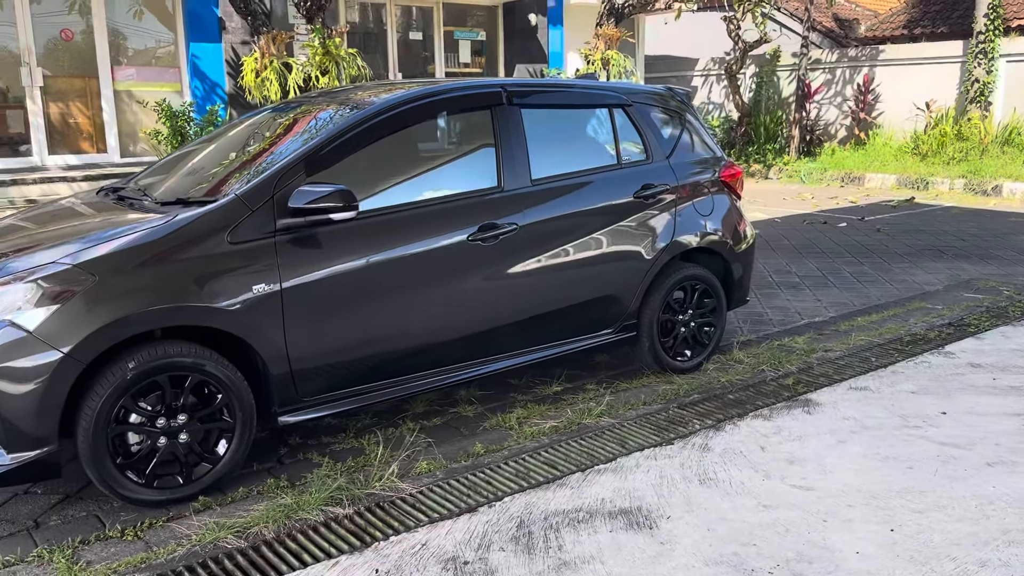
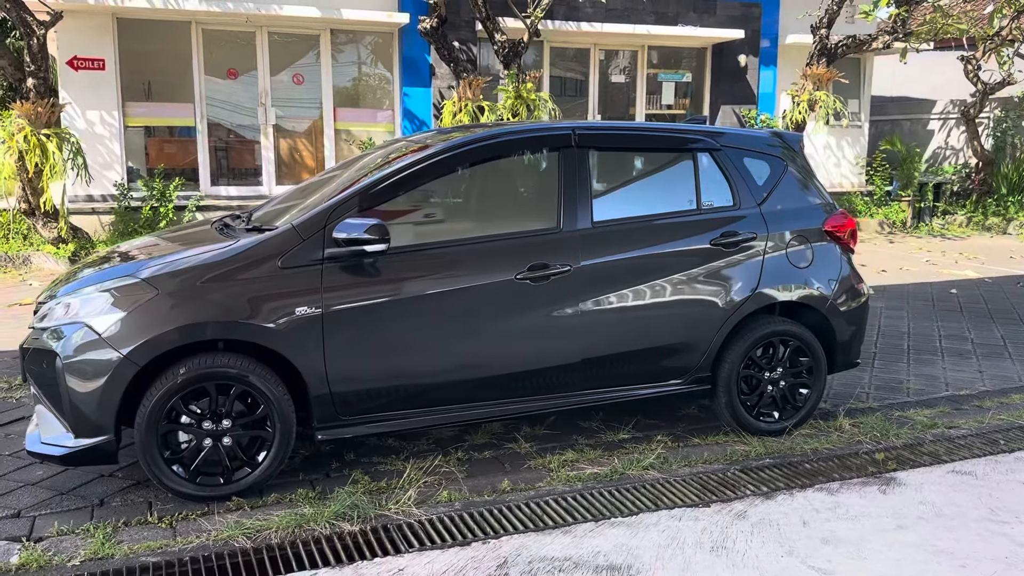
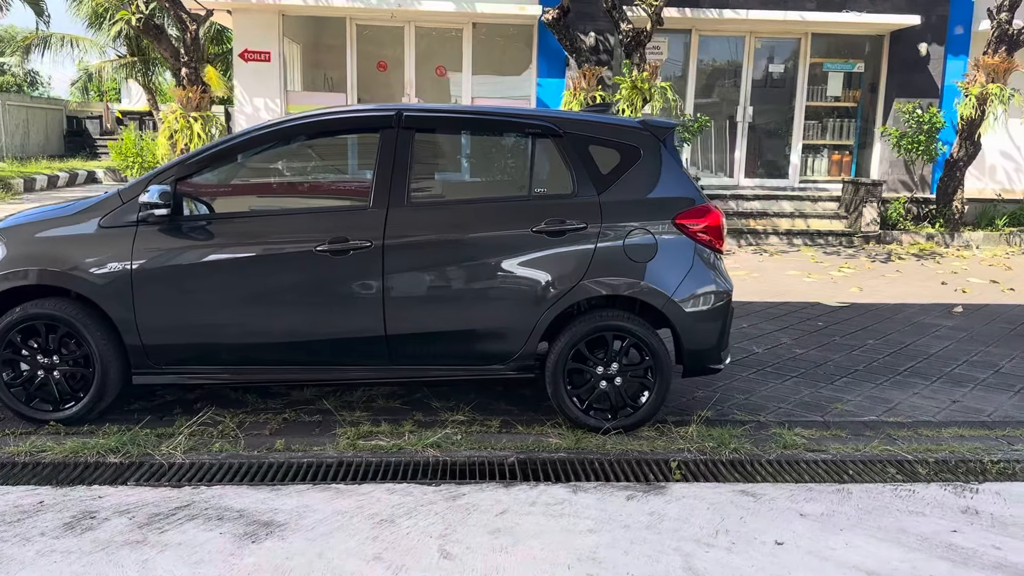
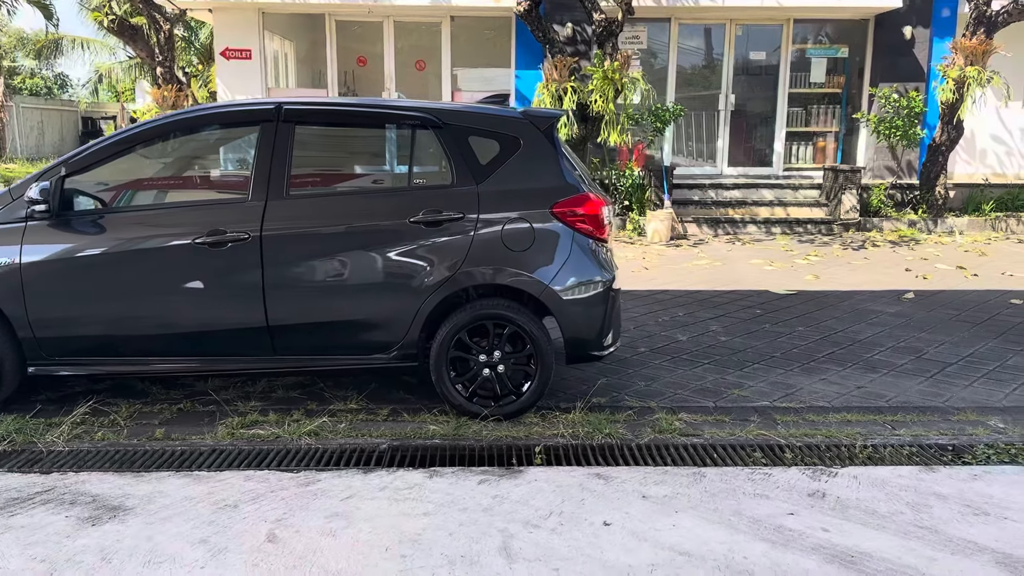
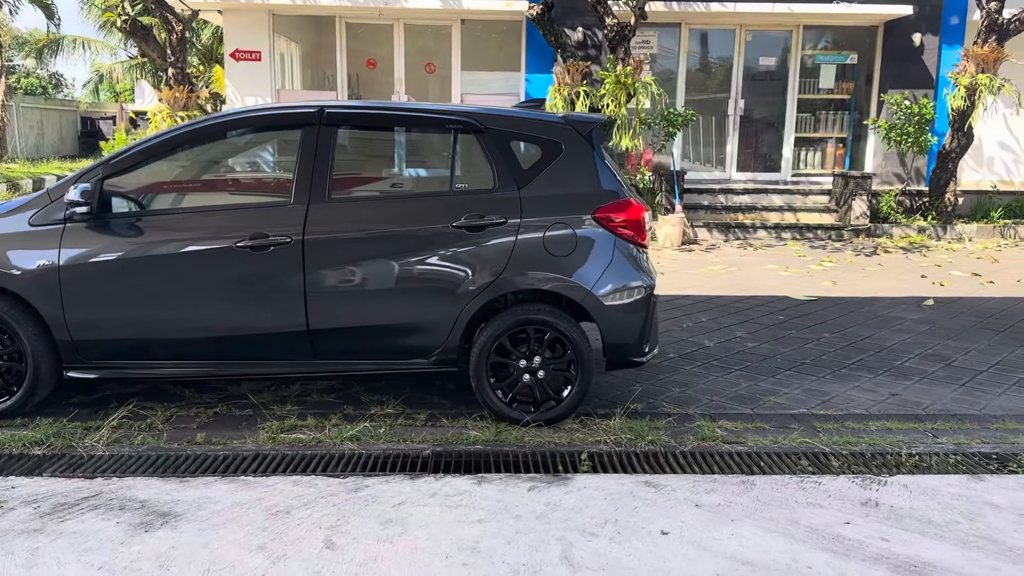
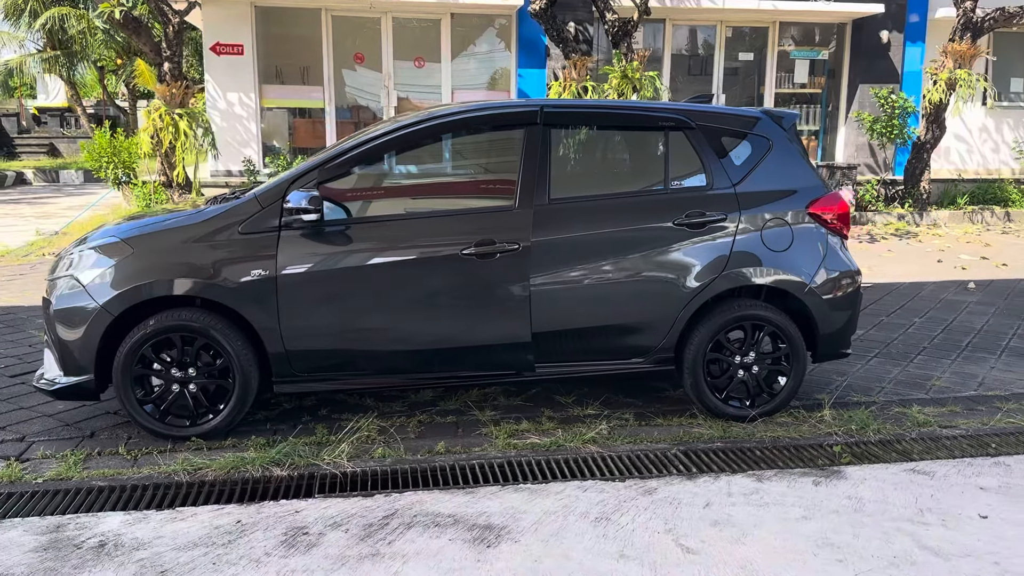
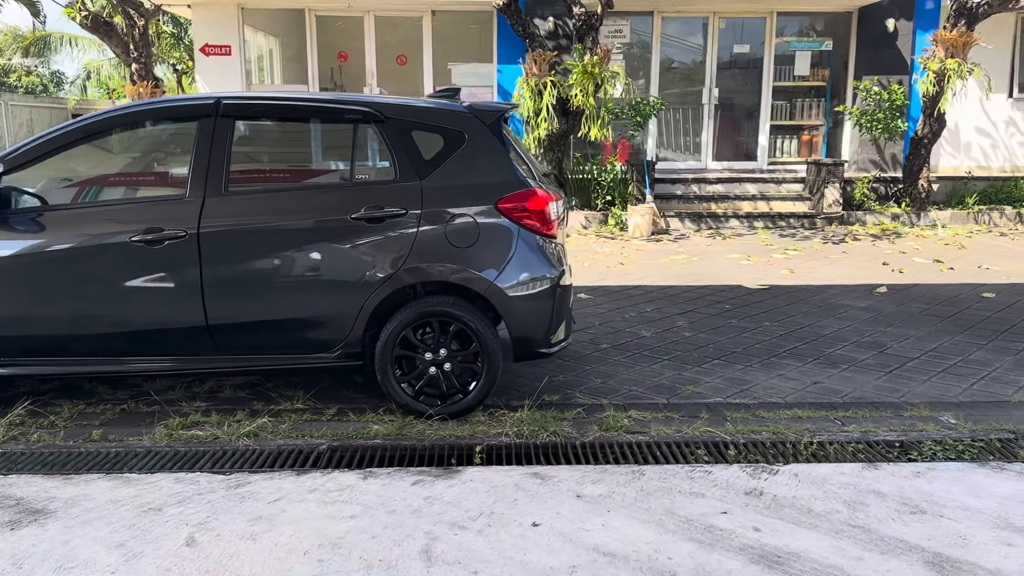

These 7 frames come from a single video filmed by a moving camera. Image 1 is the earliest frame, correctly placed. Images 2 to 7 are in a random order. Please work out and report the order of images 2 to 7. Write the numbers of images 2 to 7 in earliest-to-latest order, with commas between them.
2, 6, 3, 5, 4, 7
